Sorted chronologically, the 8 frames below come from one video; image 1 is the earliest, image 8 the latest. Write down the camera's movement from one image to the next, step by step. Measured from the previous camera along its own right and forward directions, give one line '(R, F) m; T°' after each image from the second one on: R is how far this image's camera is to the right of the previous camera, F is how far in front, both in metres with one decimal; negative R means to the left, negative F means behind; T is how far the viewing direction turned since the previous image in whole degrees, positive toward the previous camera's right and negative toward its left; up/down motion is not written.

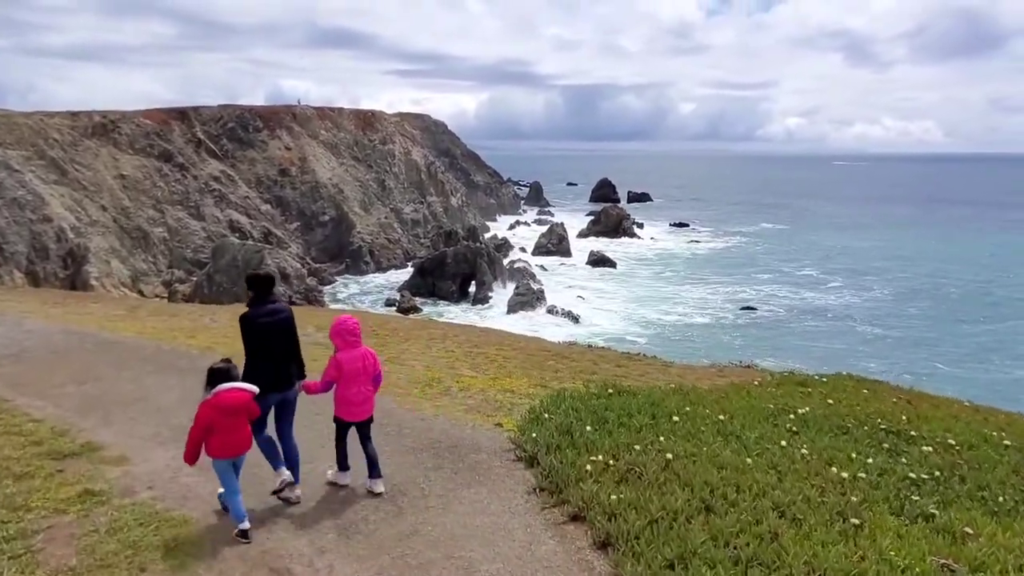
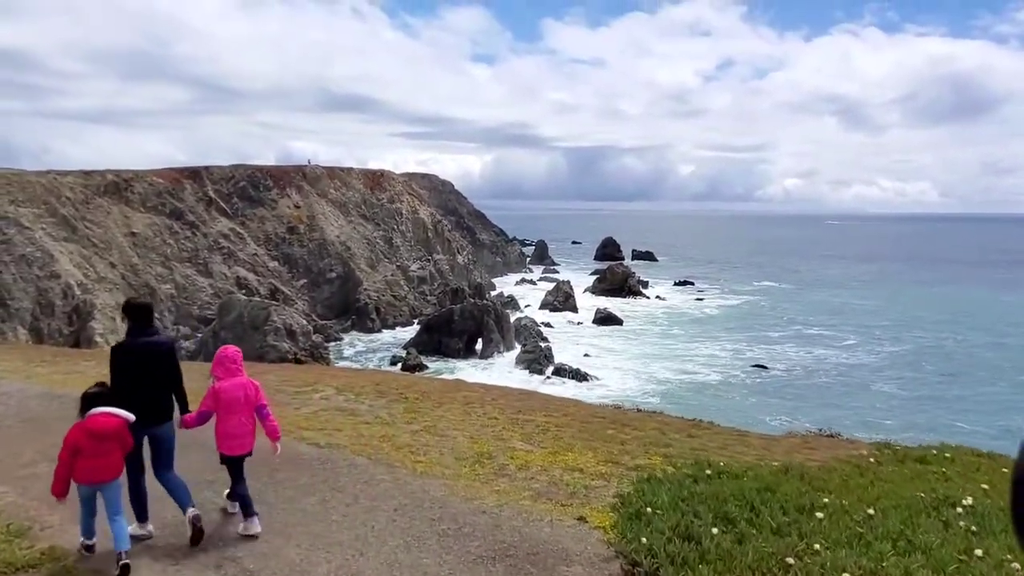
(-0.5, +1.2) m; 0°
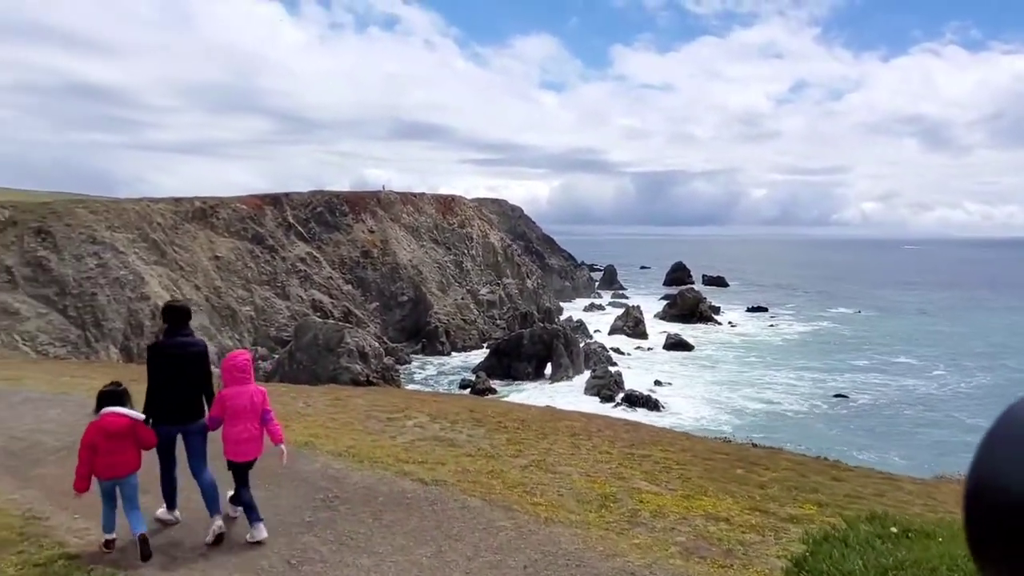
(-0.5, +0.7) m; -5°
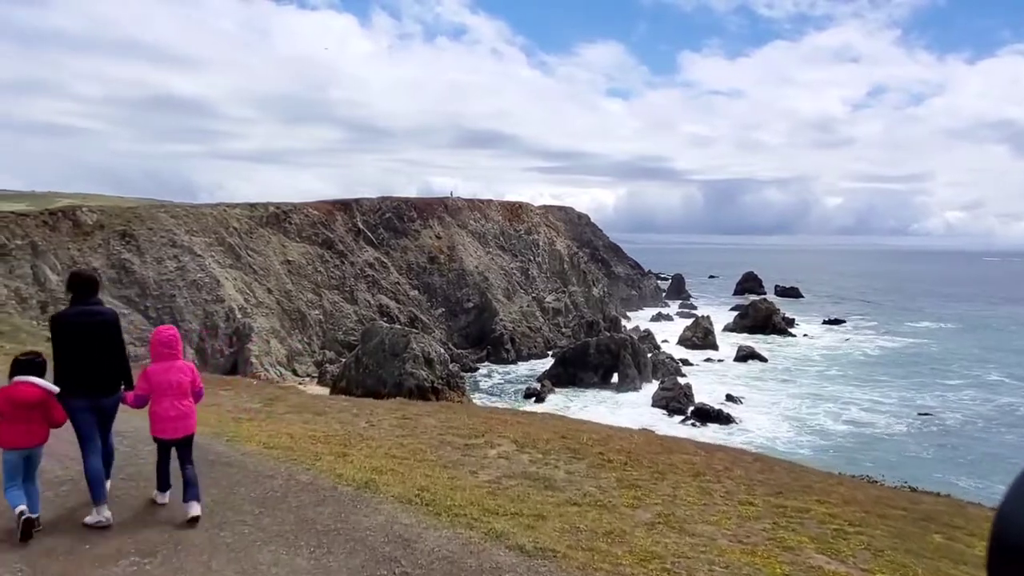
(-0.4, +1.6) m; -5°
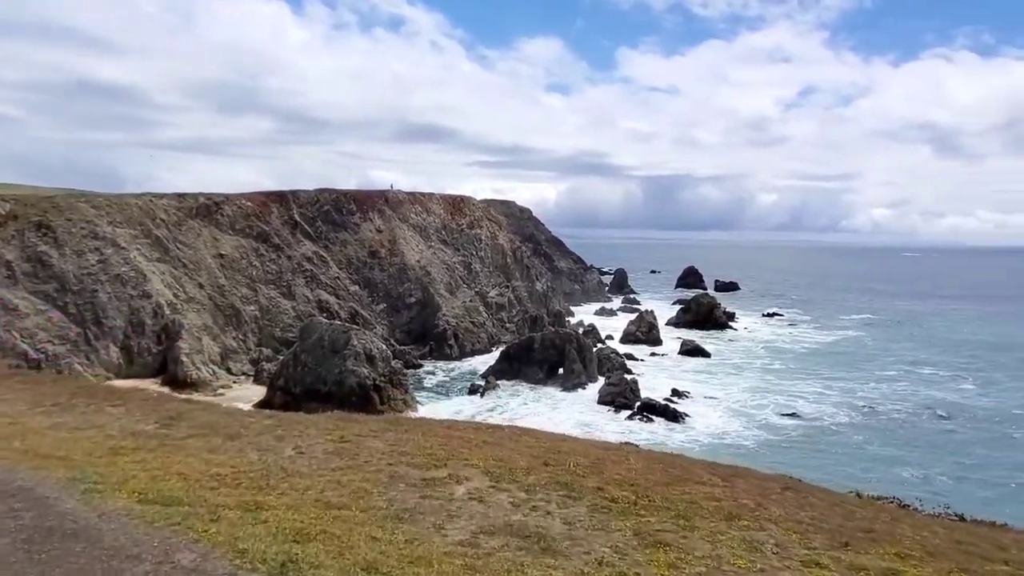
(-0.3, +2.6) m; +4°
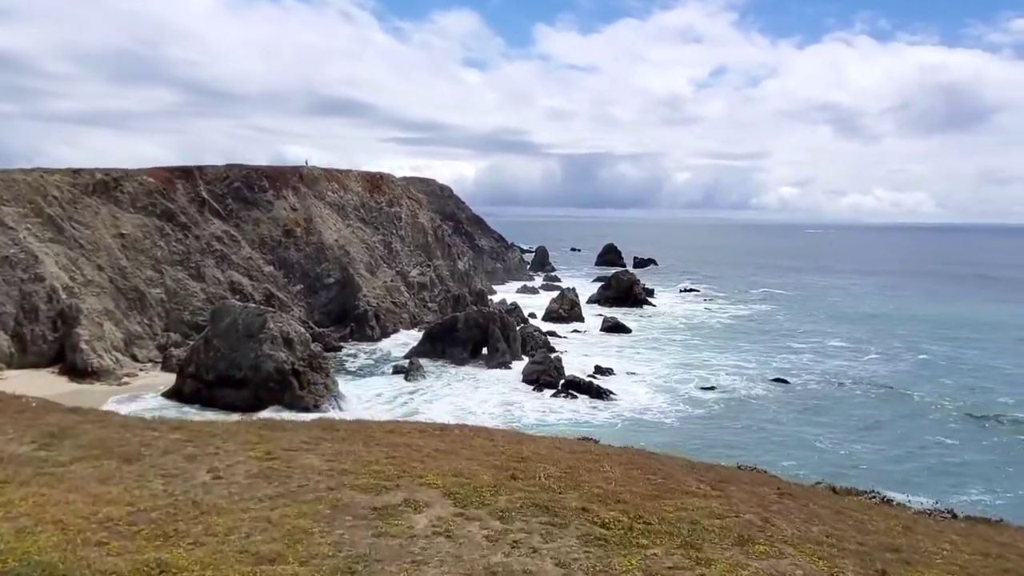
(-0.5, +1.6) m; +6°
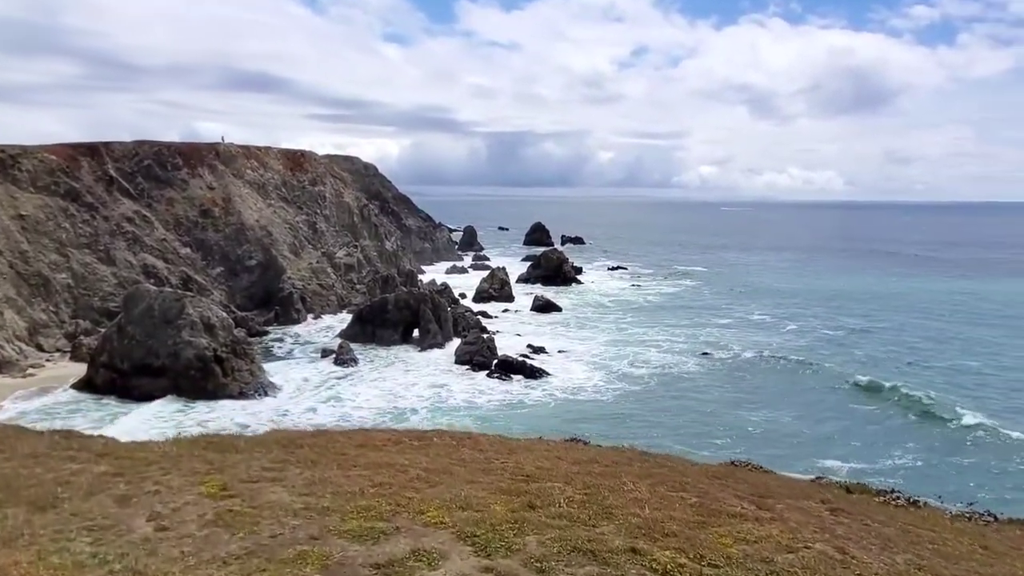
(-0.9, +1.7) m; +6°
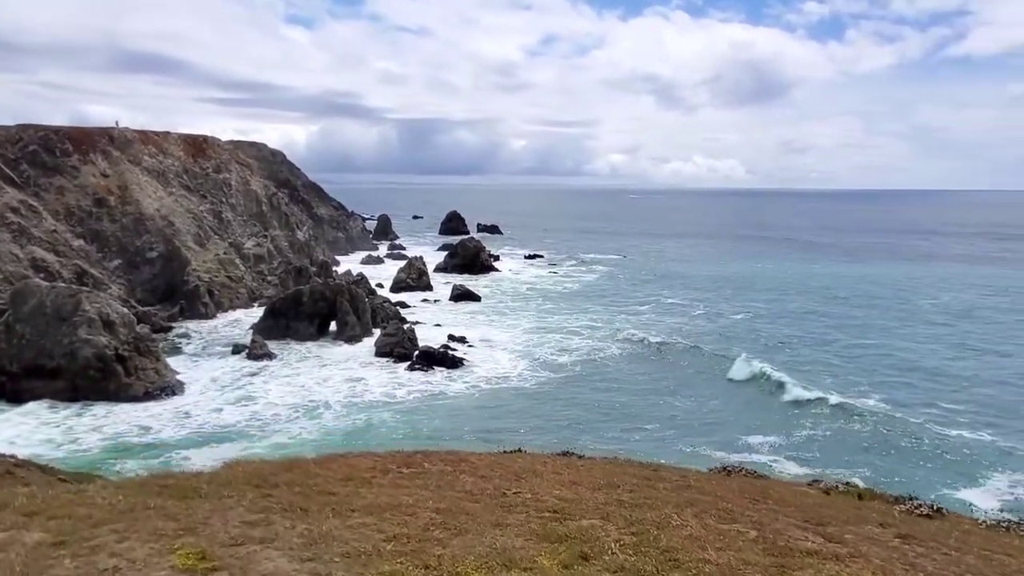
(-1.1, +1.4) m; +7°
